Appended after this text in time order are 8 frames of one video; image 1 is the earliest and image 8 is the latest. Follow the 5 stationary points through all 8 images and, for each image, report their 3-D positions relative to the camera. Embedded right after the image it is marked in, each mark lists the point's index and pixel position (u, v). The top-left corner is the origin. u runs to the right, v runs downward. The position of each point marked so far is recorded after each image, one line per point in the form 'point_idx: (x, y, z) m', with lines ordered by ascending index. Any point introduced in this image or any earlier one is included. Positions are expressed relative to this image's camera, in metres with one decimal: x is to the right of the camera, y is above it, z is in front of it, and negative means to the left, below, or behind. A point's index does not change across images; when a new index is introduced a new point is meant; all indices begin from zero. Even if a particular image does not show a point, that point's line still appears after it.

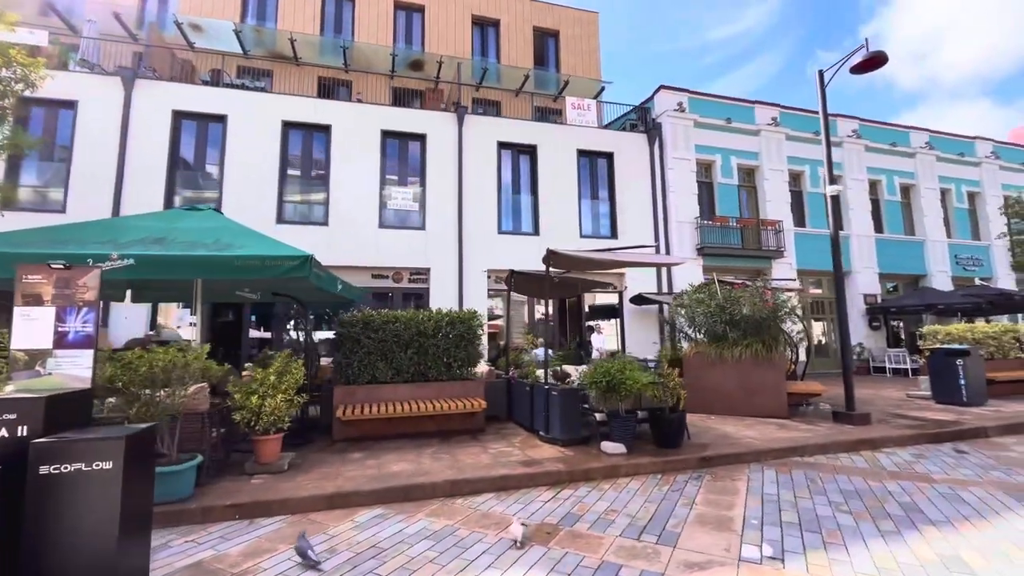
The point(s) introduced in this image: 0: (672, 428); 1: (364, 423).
0: (+2.0, -1.8, +5.9) m
1: (-2.1, -1.9, +6.6) m
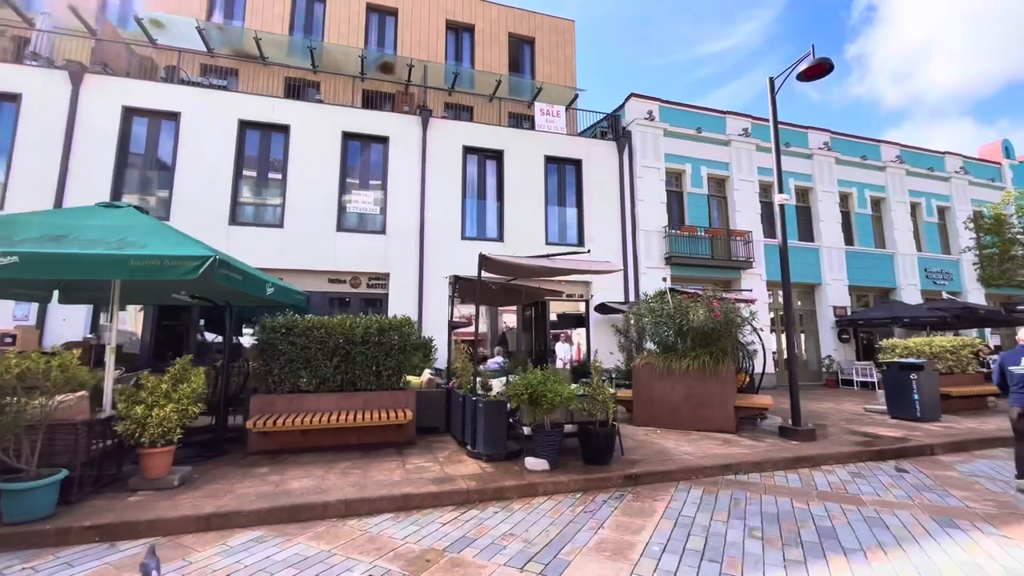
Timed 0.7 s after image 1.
0: (+1.1, -1.9, +5.6) m
1: (-3.1, -2.0, +6.2) m
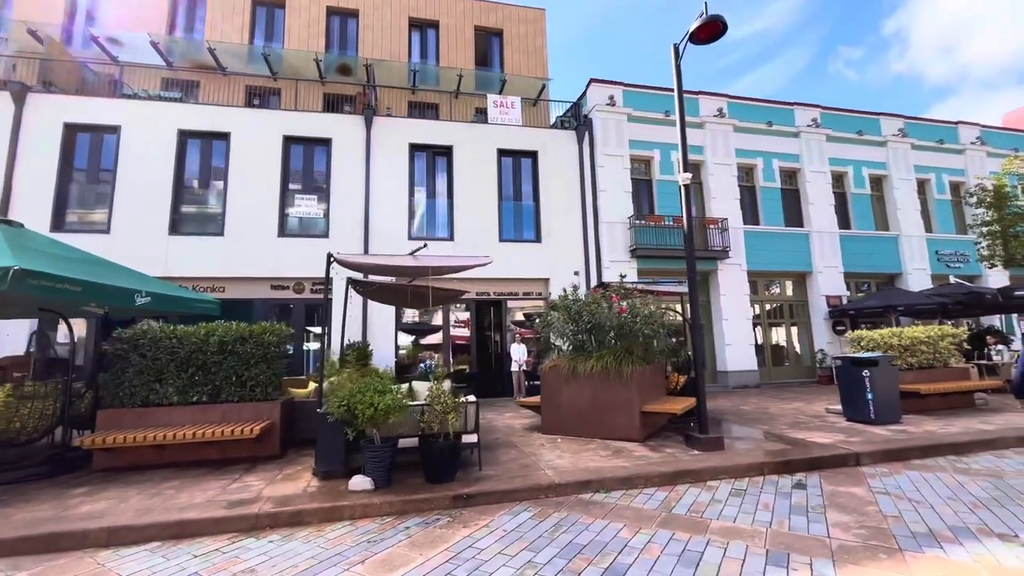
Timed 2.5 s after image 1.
0: (-0.8, -1.9, +5.1) m
1: (-4.9, -2.1, +5.9) m
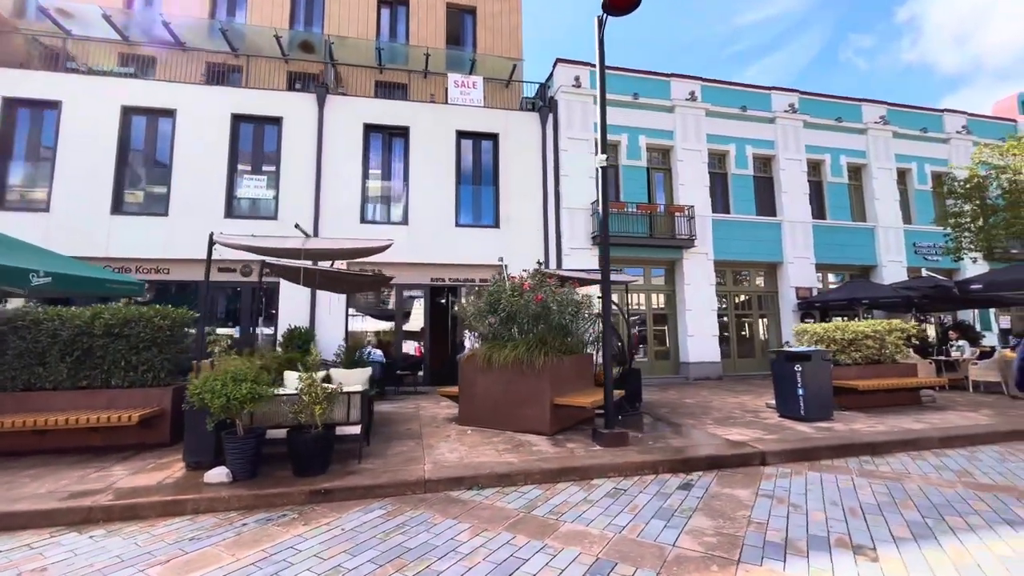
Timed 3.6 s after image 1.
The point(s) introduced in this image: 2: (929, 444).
0: (-2.2, -1.7, +4.8) m
1: (-6.3, -1.8, +5.7) m
2: (+5.6, -2.1, +6.1) m
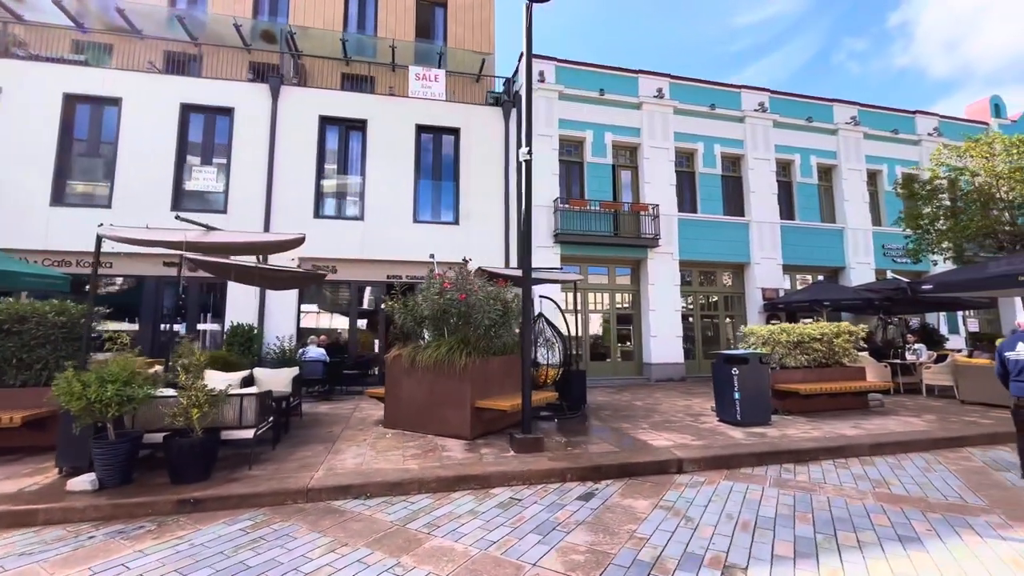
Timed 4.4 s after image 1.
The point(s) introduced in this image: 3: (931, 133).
0: (-3.2, -1.7, +4.5) m
1: (-7.4, -1.7, +5.4) m
2: (+4.5, -2.1, +5.9) m
3: (+15.5, +5.7, +17.0) m
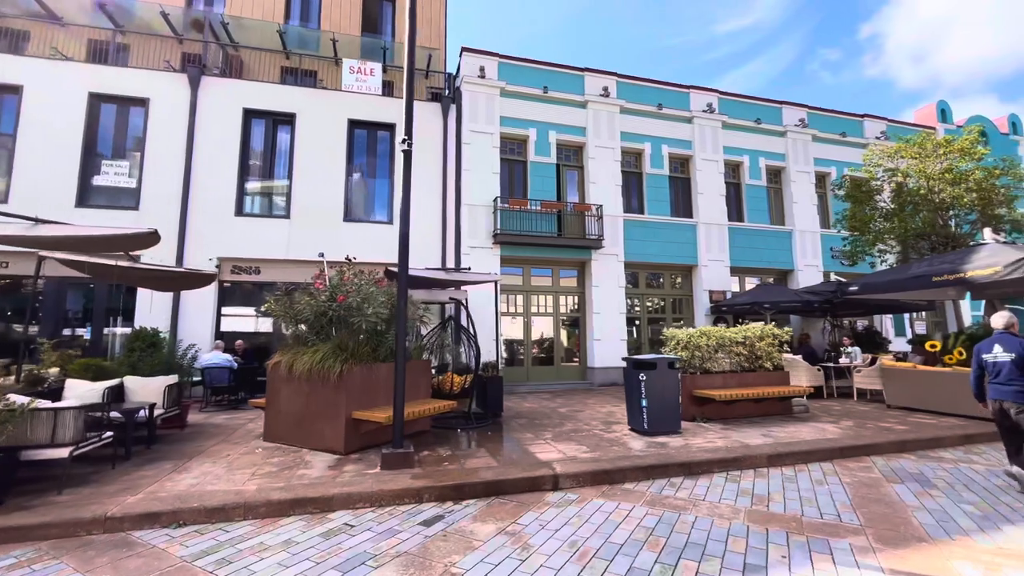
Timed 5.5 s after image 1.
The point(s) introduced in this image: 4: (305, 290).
0: (-4.7, -1.7, +3.9) m
1: (-8.8, -1.7, +4.6) m
2: (+3.0, -2.1, +5.6) m
3: (+13.6, +5.6, +17.1) m
4: (-2.8, 0.0, +6.2) m
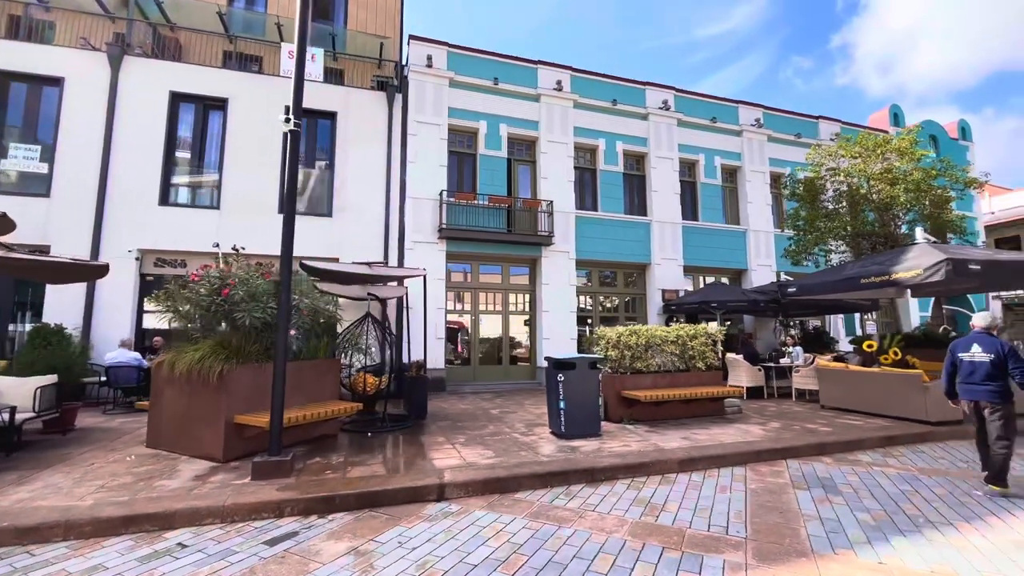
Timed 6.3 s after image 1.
0: (-5.8, -1.6, +3.3) m
1: (-10.0, -1.6, +3.8) m
2: (+1.8, -2.1, +5.3) m
3: (+12.0, +5.6, +17.2) m
4: (-4.0, +0.1, +5.7) m
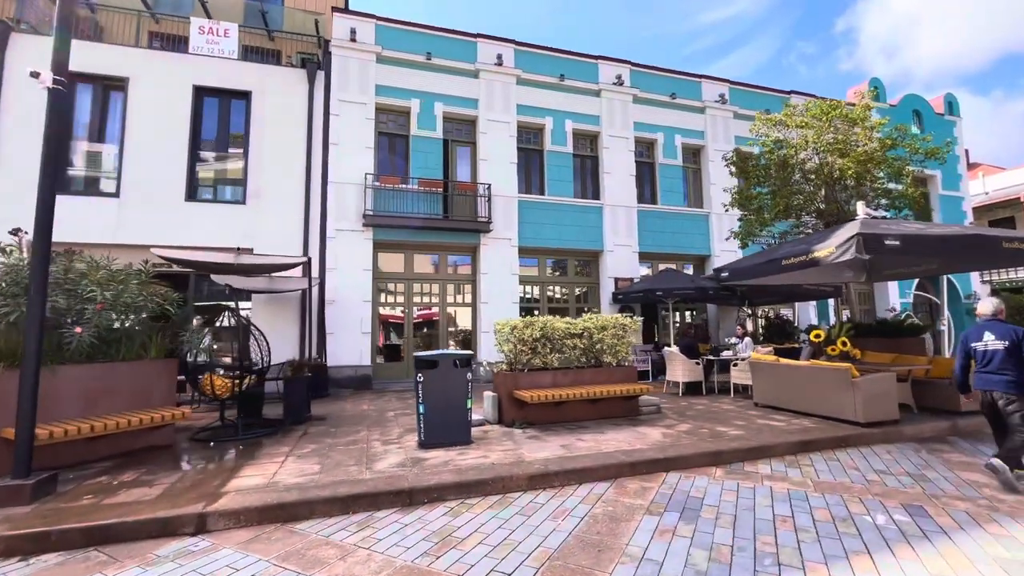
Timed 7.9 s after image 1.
0: (-7.6, -1.5, +2.5) m
1: (-11.8, -1.6, +3.1) m
2: (0.0, -1.9, +4.5) m
3: (+10.3, +6.1, +16.1) m
4: (-5.8, +0.2, +4.9) m
